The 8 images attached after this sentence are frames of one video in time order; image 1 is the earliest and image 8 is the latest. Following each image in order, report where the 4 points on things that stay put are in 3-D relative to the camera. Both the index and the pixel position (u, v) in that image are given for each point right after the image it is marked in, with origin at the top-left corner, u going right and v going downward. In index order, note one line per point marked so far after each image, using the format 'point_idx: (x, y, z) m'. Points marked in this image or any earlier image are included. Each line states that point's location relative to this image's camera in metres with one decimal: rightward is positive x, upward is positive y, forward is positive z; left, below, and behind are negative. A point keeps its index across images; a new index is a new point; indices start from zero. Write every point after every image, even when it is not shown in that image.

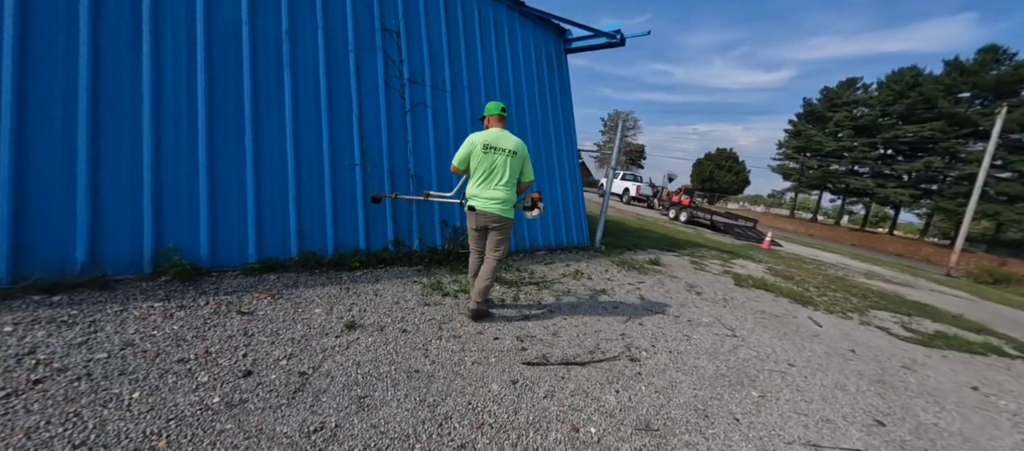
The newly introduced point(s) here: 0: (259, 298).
0: (-1.8, -0.5, +3.0) m
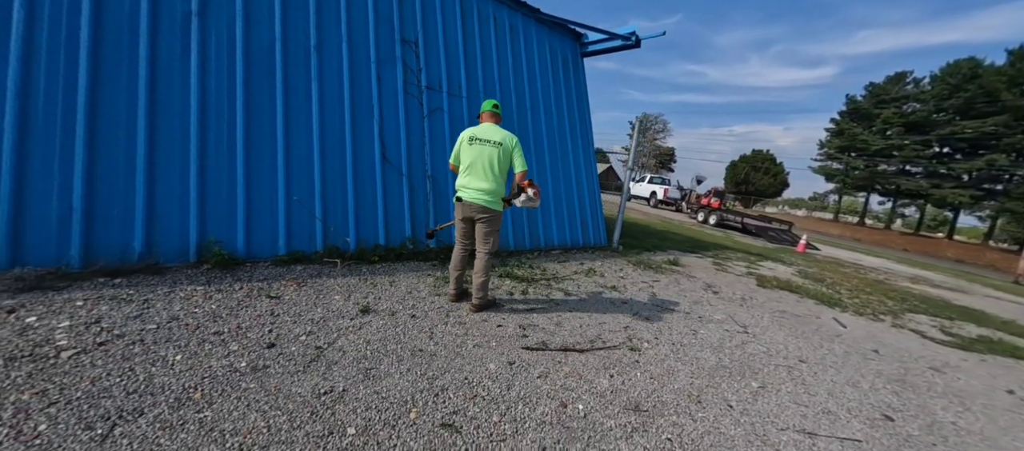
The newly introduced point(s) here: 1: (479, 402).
0: (-1.8, -0.5, +3.3) m
1: (-0.2, -0.9, +2.2) m
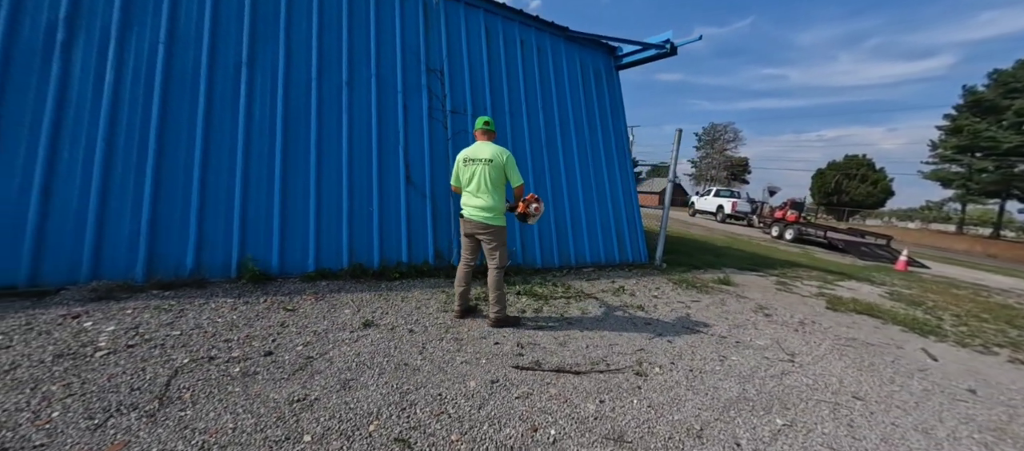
0: (-1.8, -0.6, +3.5) m
1: (-0.4, -1.0, +2.1) m
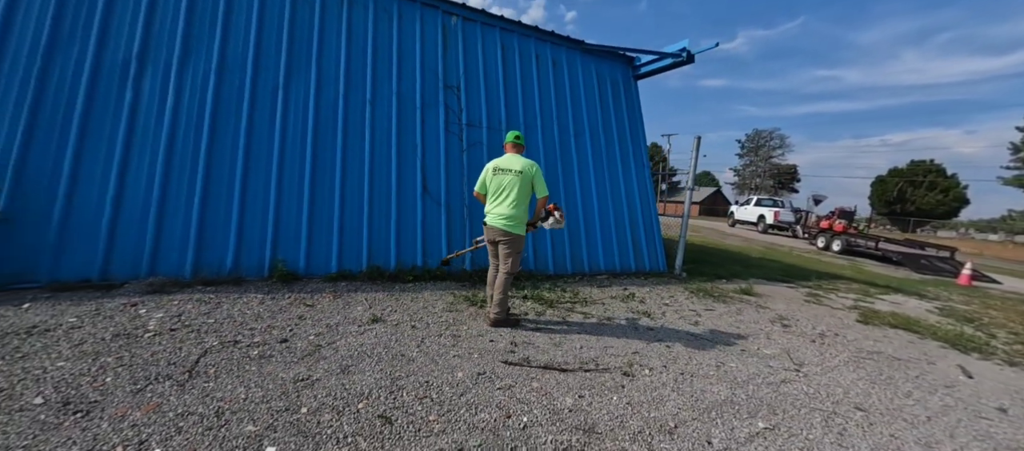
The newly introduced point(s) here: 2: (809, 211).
0: (-1.8, -0.7, +3.9) m
1: (-0.5, -1.0, +2.3) m
2: (+11.7, +0.6, +16.4) m
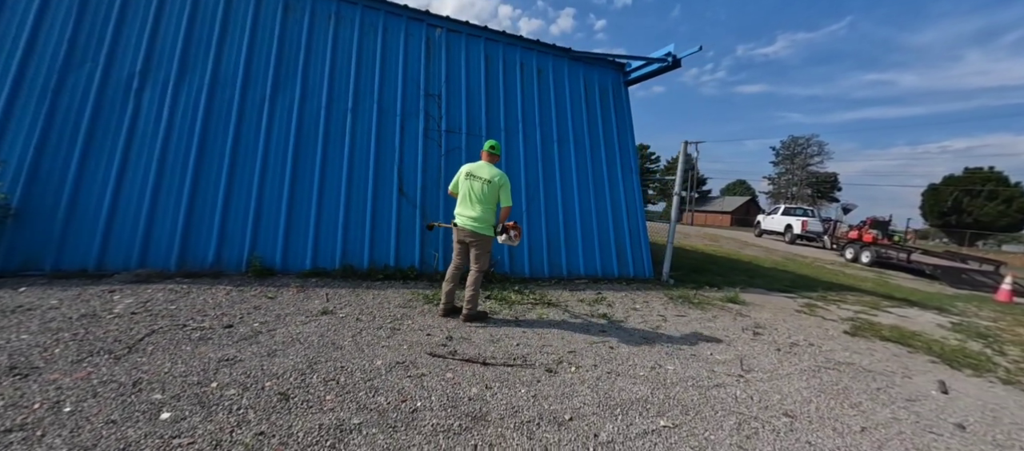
0: (-2.2, -0.6, +4.2) m
1: (-1.1, -0.9, +2.5) m
2: (+12.2, +0.2, +15.5) m
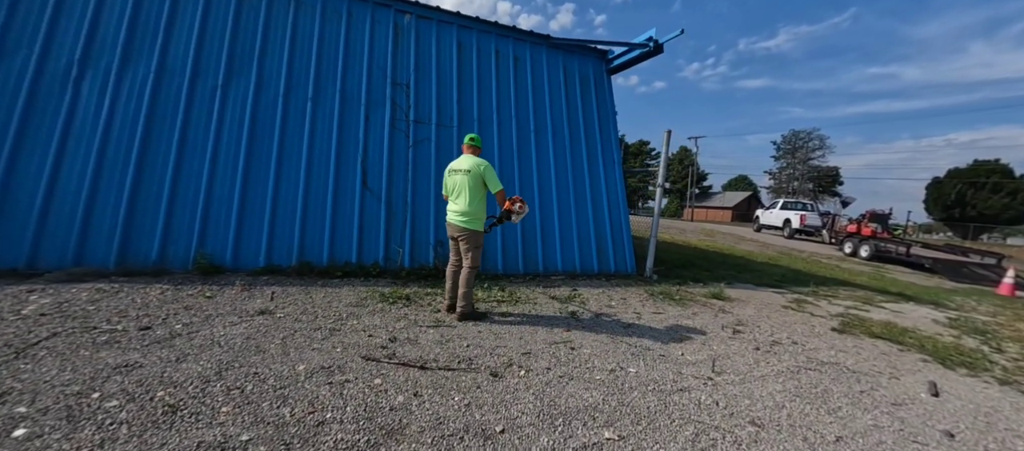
0: (-2.6, -0.6, +3.9) m
1: (-1.5, -0.9, +2.2) m
2: (+11.9, +0.4, +15.1) m
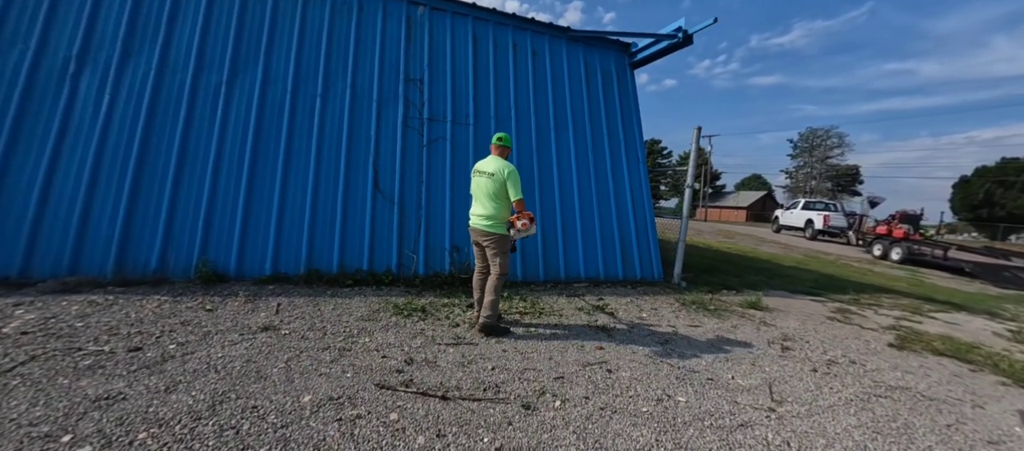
0: (-2.4, -0.6, +3.6) m
1: (-1.3, -0.9, +1.9) m
2: (+12.4, +0.4, +14.5) m
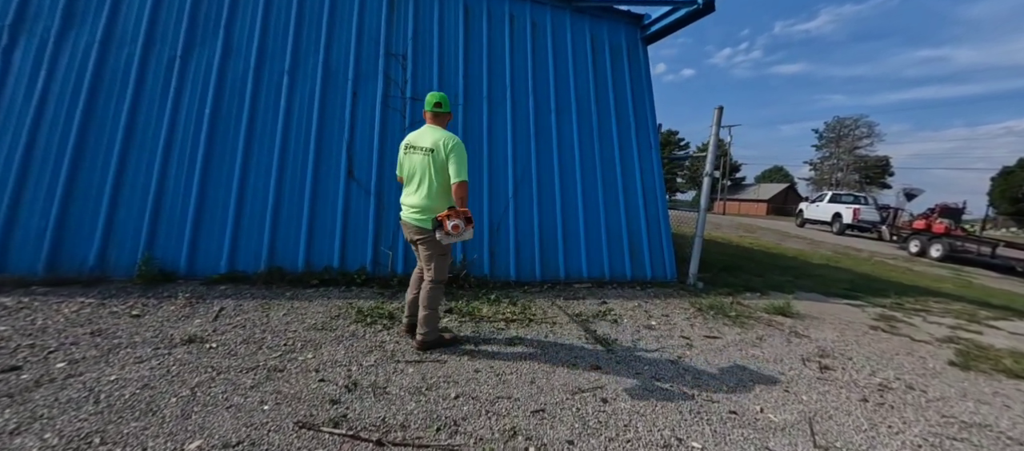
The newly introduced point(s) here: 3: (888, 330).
0: (-2.5, -0.6, +3.1) m
1: (-1.5, -0.9, +1.4) m
2: (+12.6, +0.5, +13.5) m
3: (+3.9, -1.1, +4.3) m
